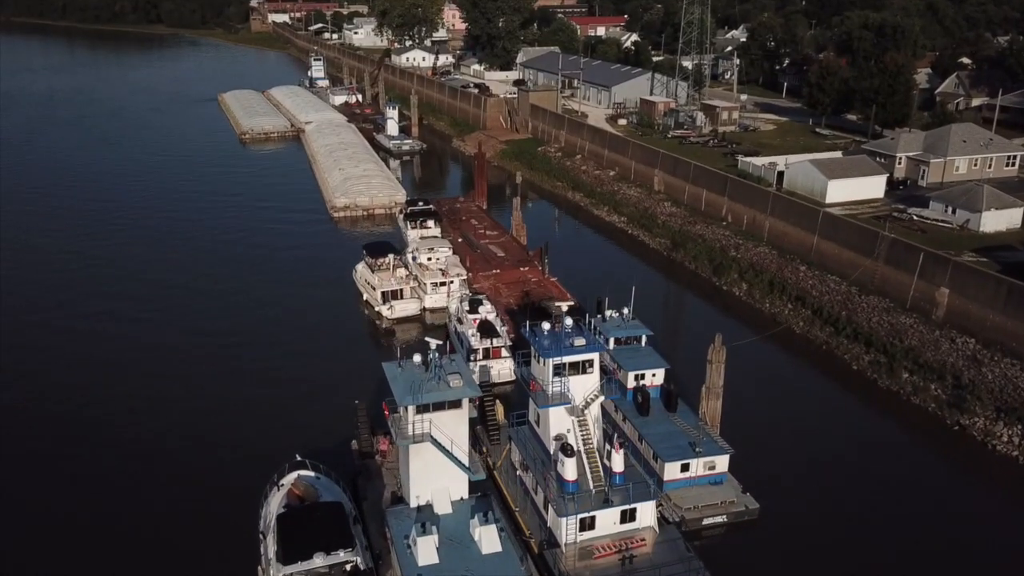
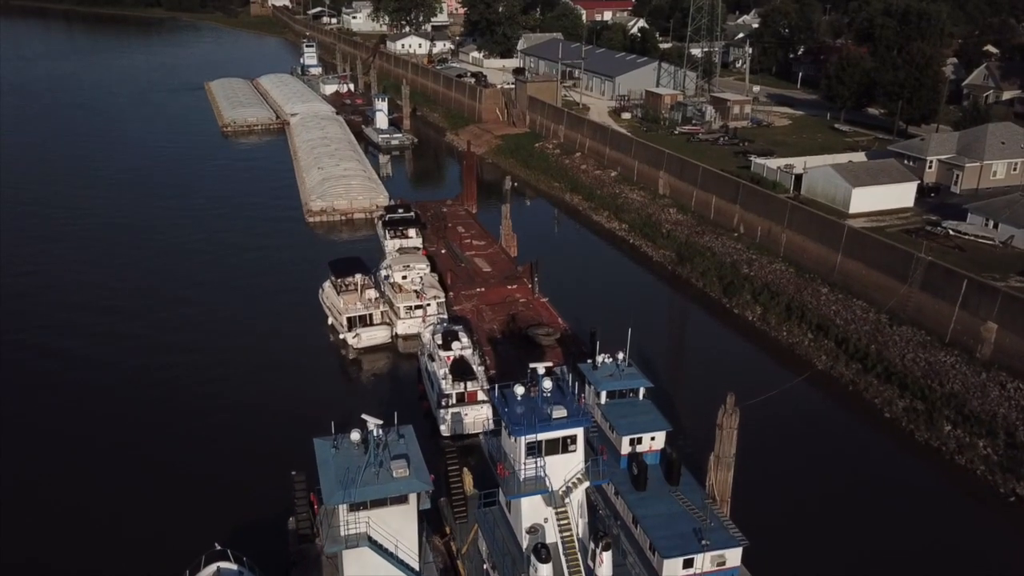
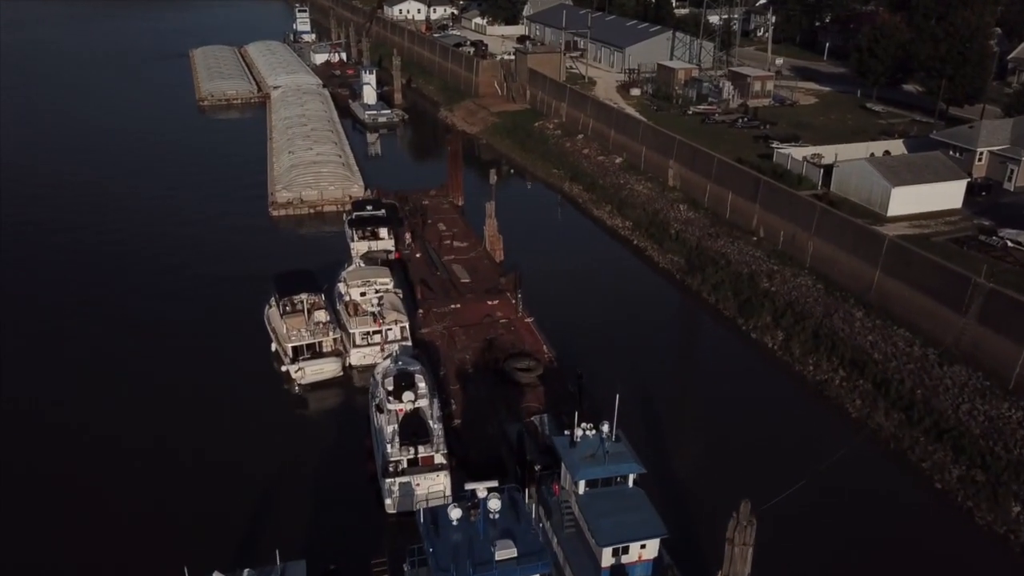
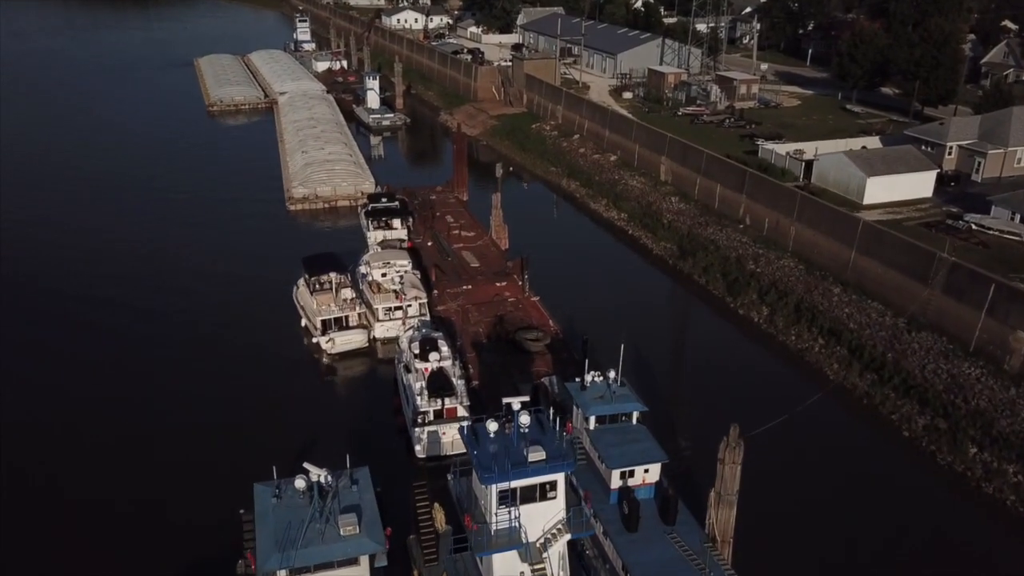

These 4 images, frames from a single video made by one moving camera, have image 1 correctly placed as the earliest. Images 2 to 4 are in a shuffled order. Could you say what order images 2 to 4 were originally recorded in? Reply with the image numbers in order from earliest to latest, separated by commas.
2, 4, 3
